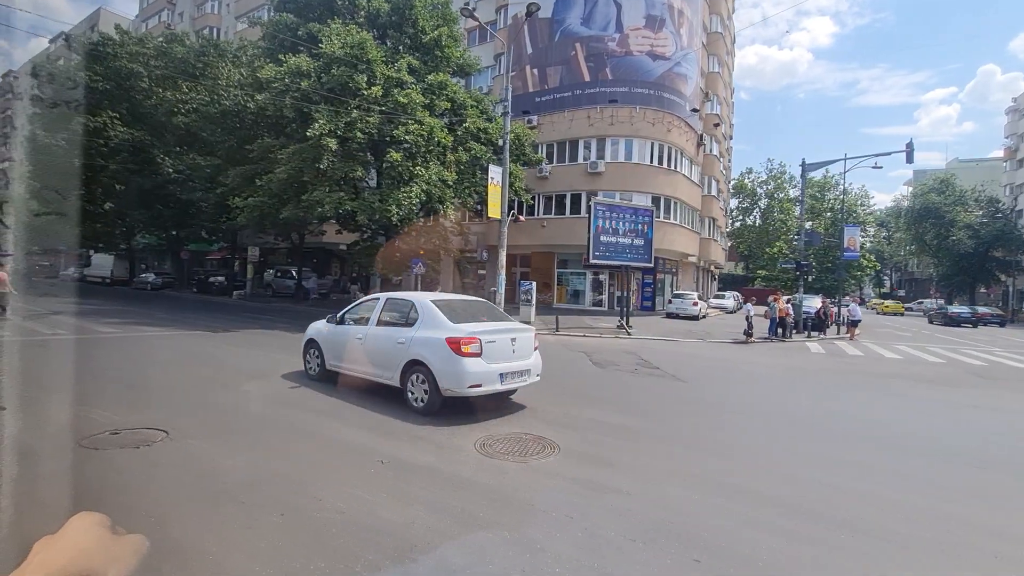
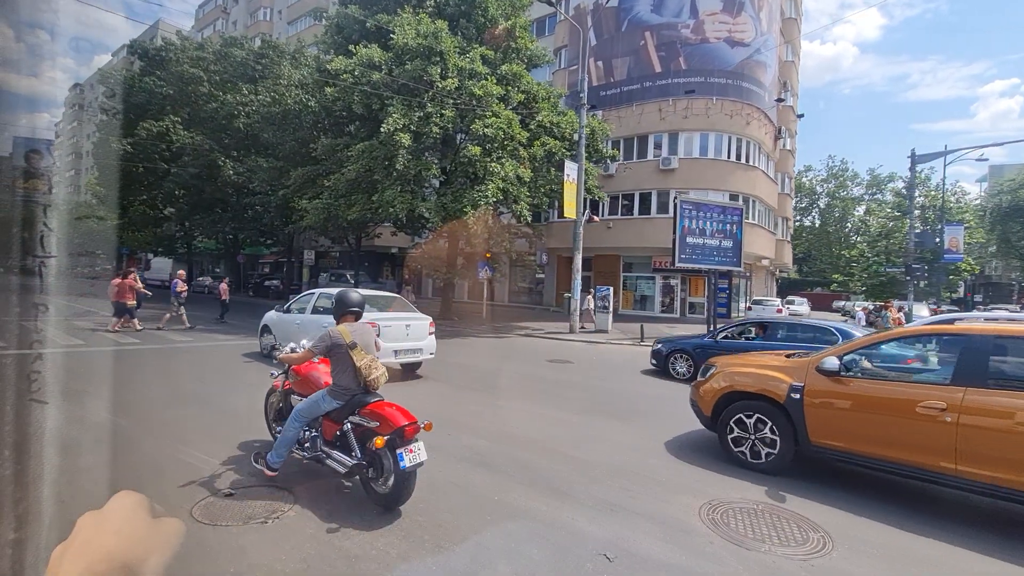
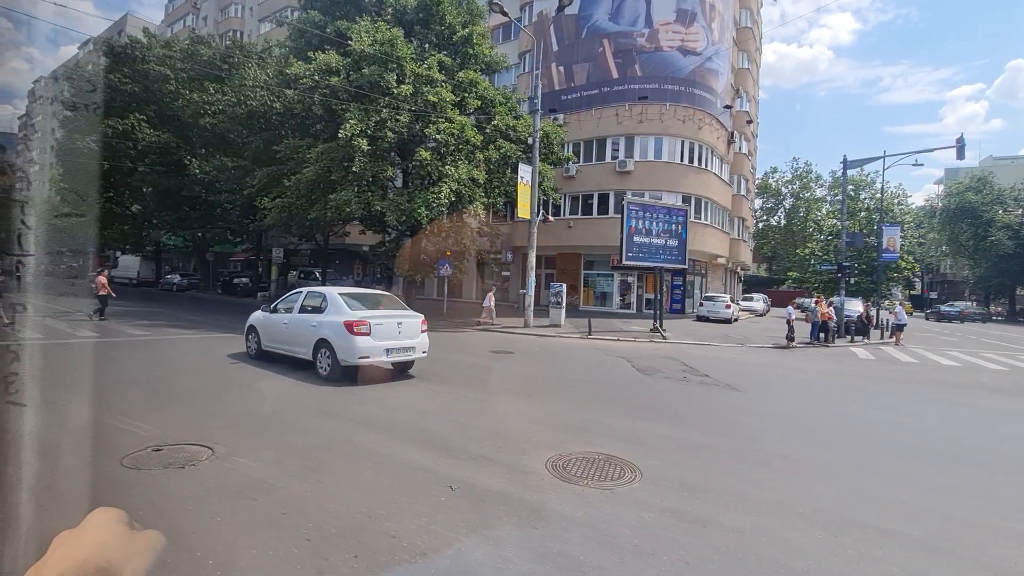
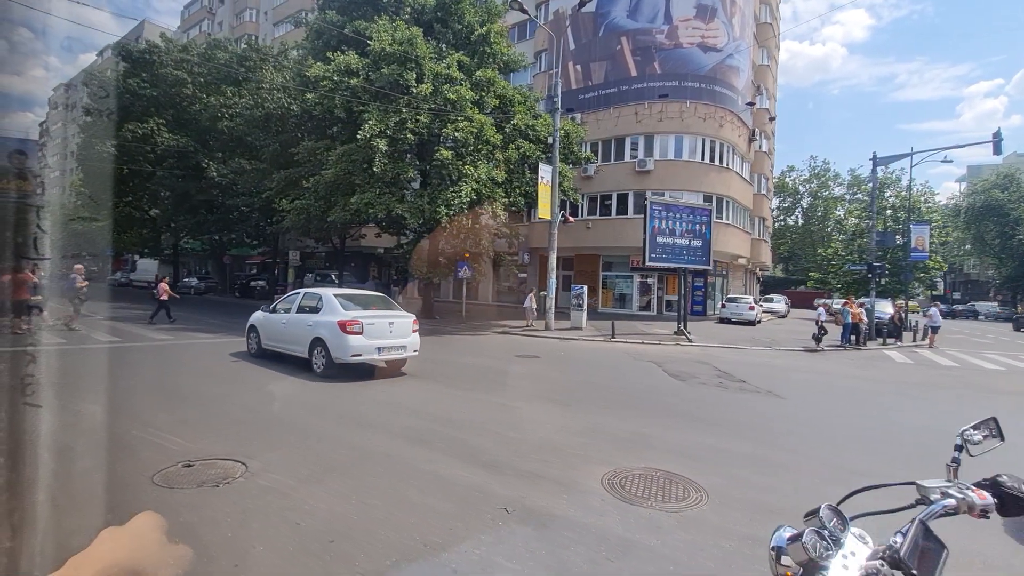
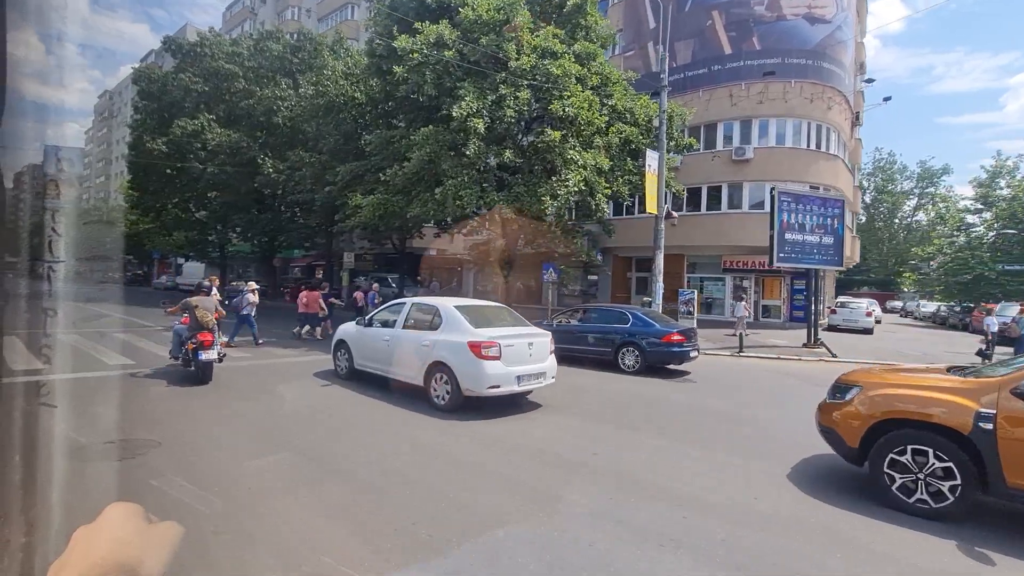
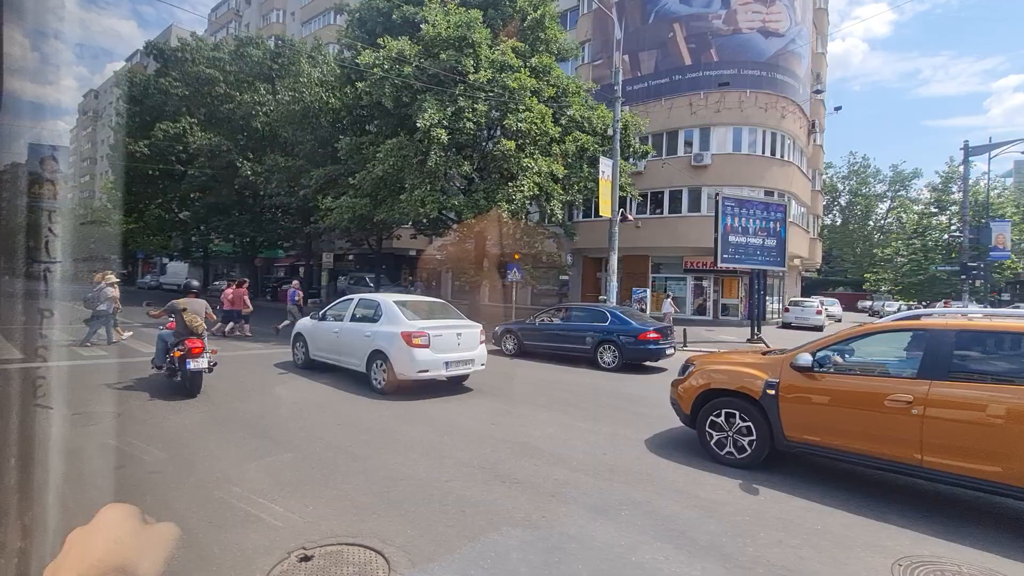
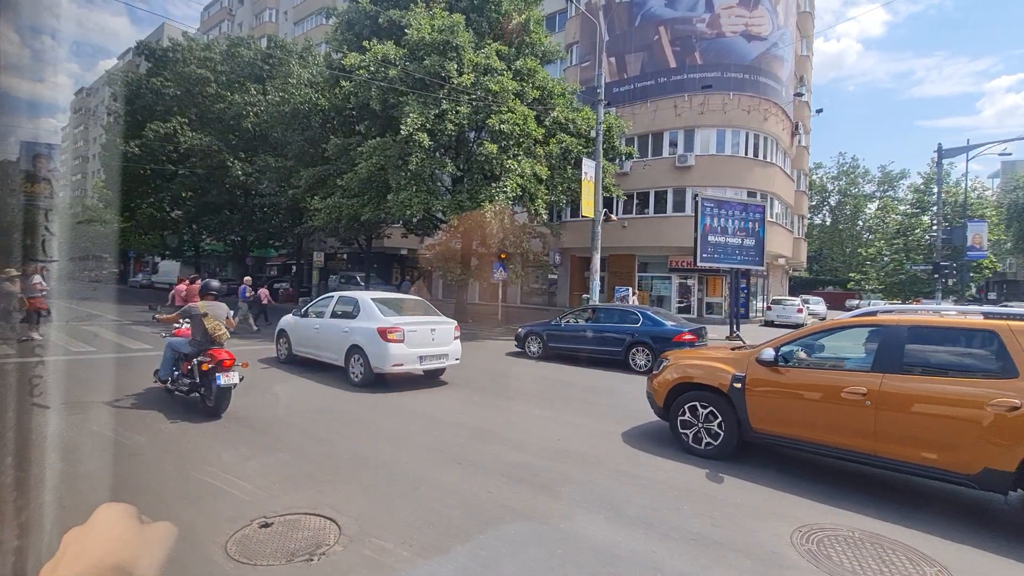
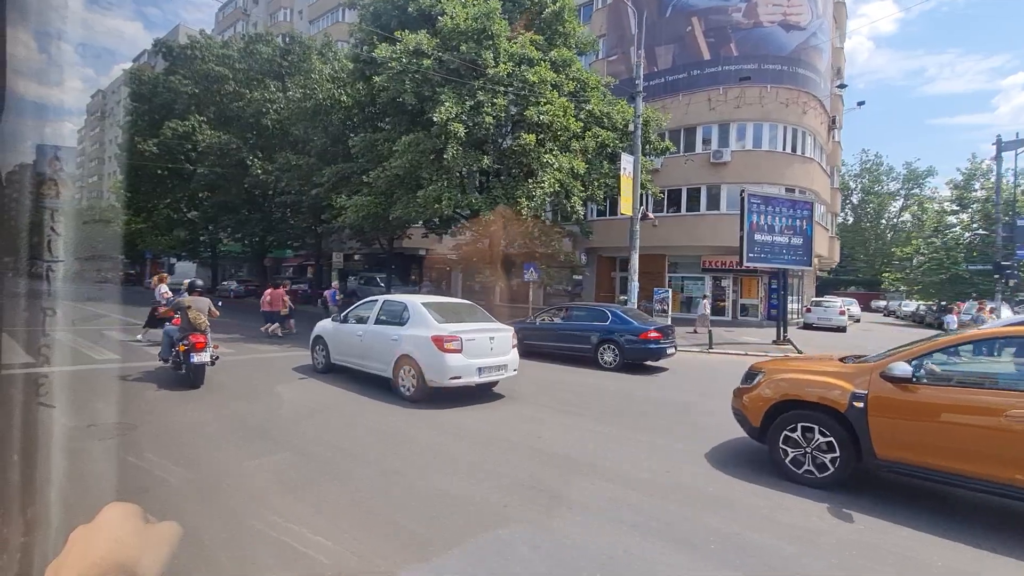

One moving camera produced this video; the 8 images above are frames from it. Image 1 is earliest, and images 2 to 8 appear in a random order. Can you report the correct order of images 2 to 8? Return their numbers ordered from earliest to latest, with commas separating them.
3, 4, 2, 7, 6, 8, 5
